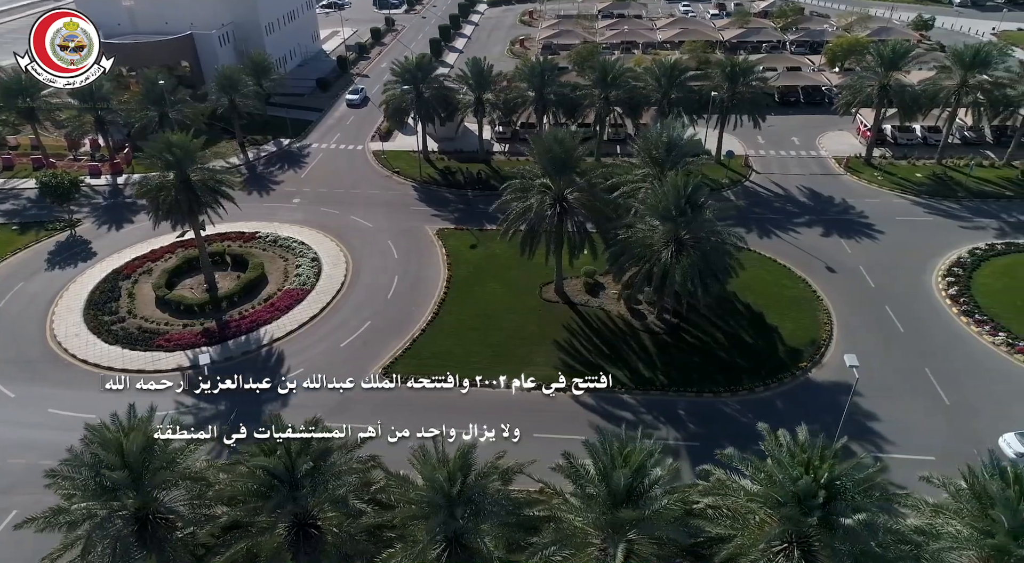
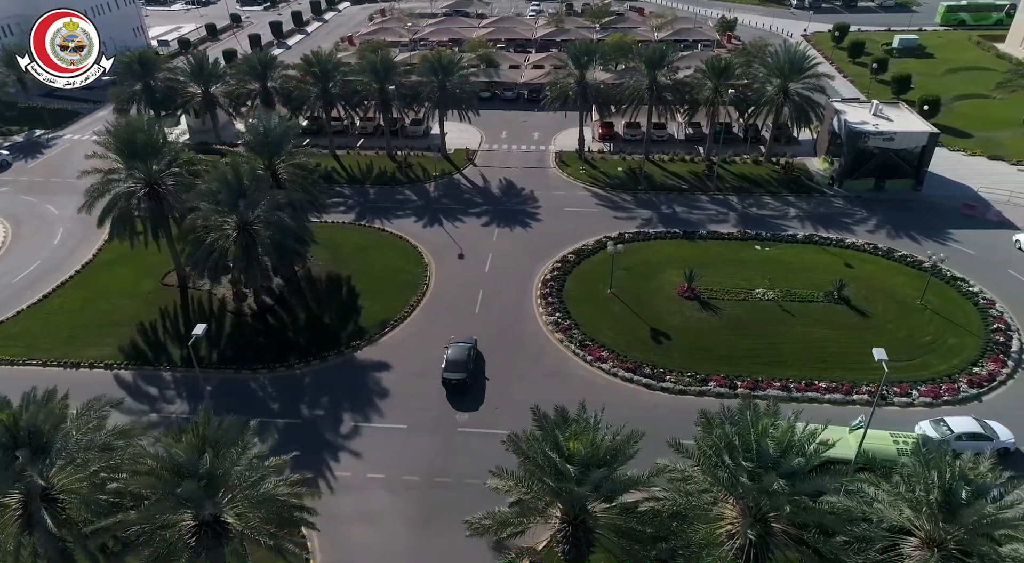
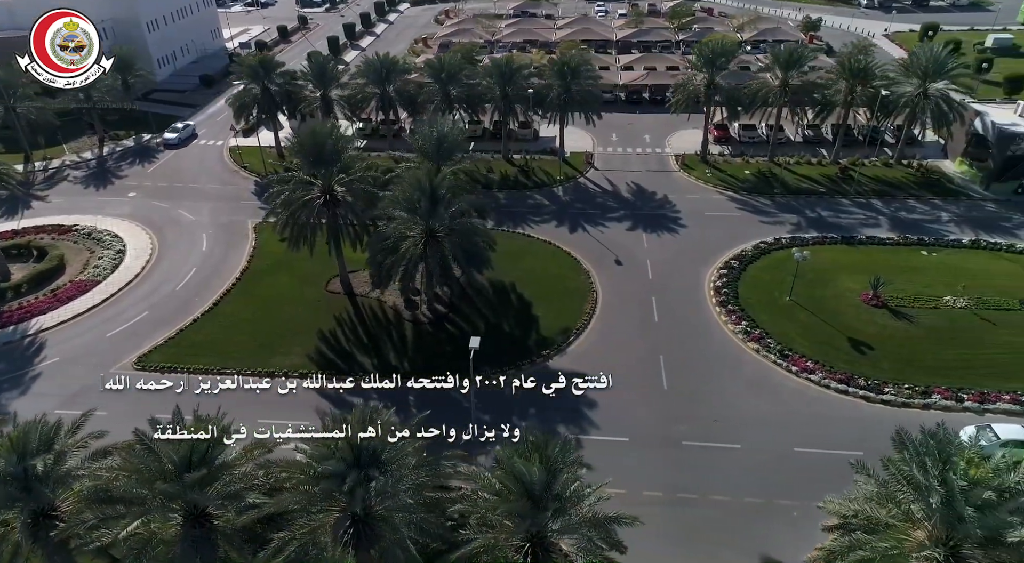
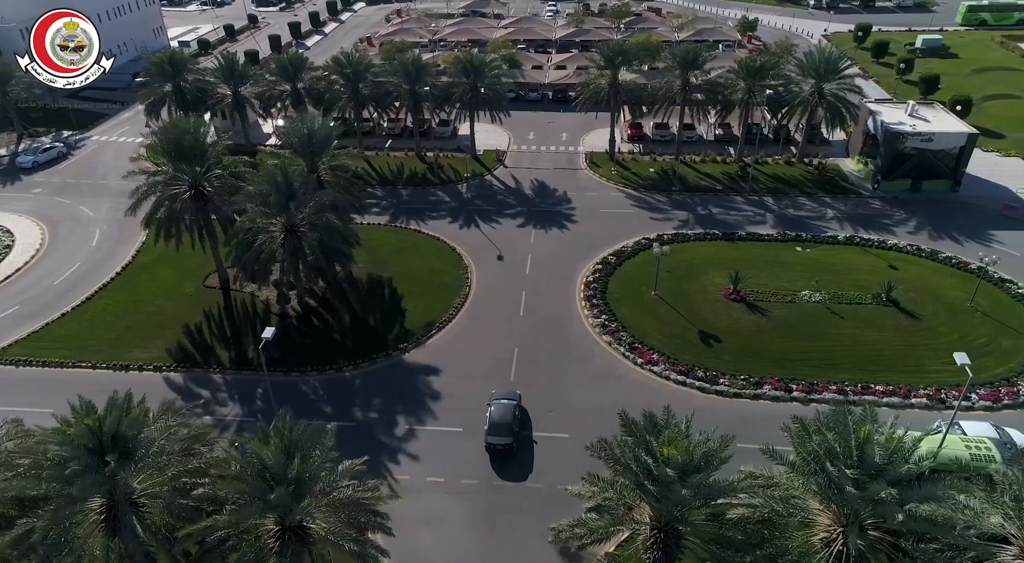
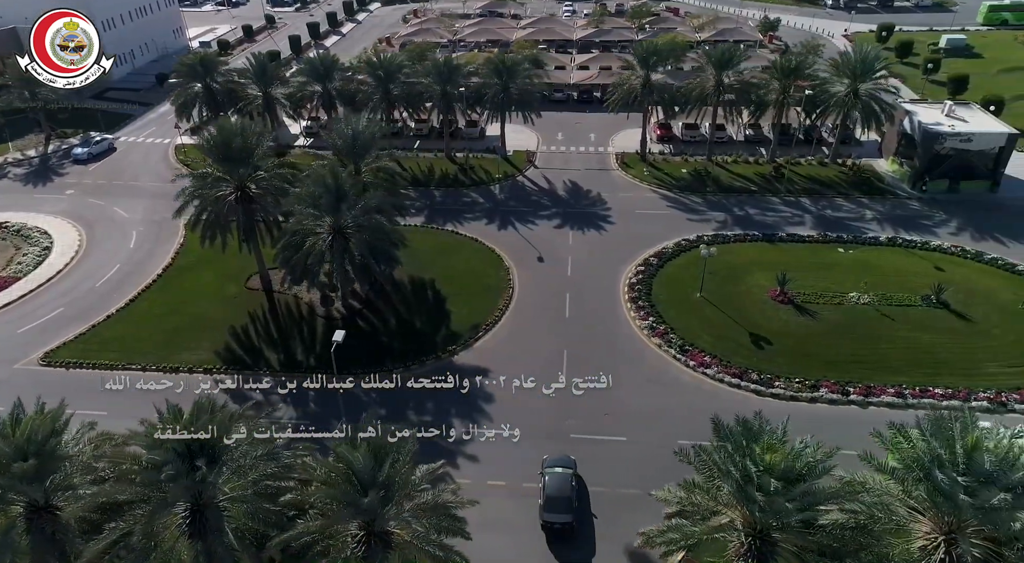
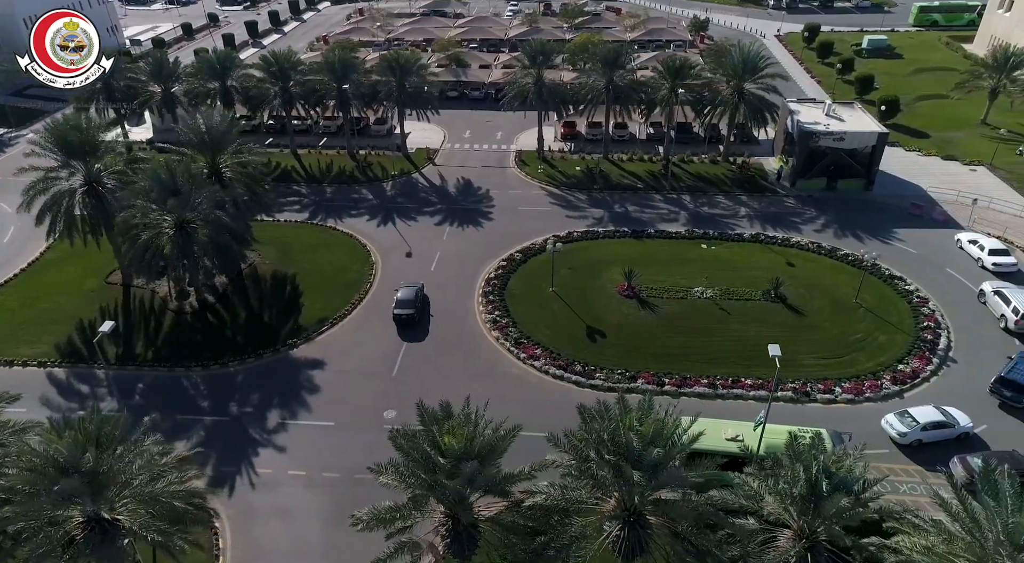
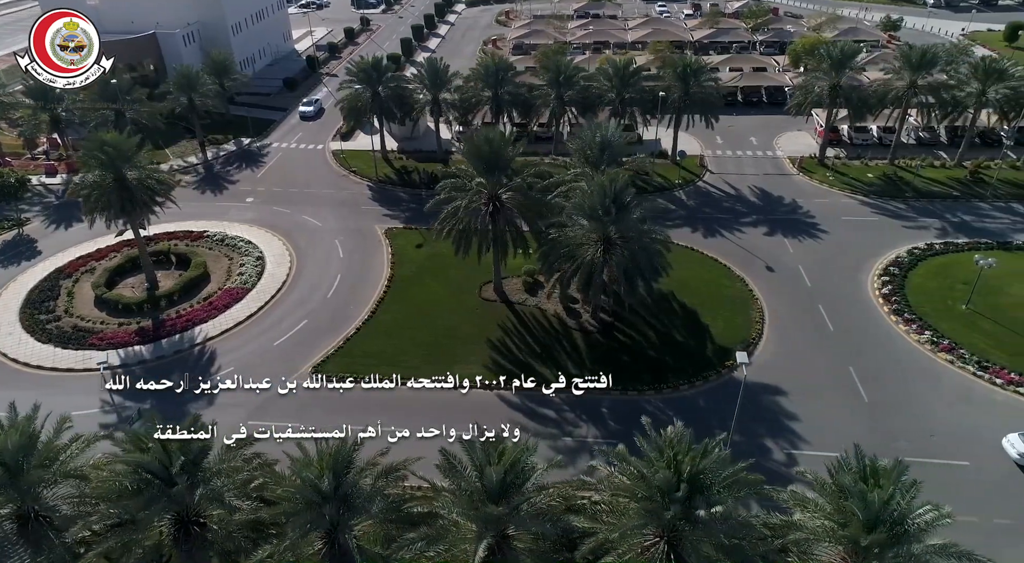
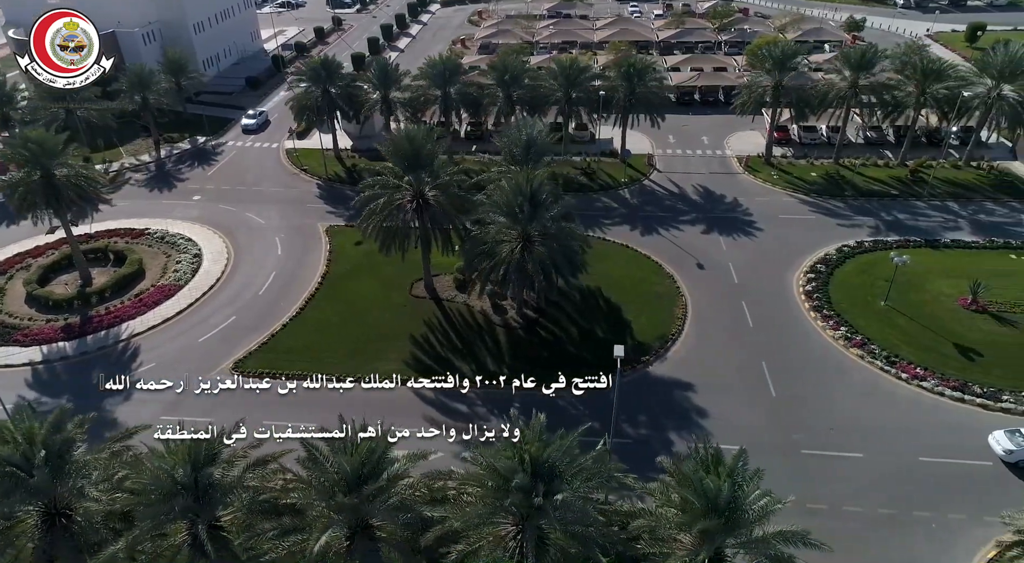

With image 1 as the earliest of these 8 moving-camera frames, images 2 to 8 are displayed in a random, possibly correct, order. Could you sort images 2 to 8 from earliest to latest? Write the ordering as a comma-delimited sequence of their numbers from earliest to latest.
7, 8, 3, 5, 4, 2, 6
